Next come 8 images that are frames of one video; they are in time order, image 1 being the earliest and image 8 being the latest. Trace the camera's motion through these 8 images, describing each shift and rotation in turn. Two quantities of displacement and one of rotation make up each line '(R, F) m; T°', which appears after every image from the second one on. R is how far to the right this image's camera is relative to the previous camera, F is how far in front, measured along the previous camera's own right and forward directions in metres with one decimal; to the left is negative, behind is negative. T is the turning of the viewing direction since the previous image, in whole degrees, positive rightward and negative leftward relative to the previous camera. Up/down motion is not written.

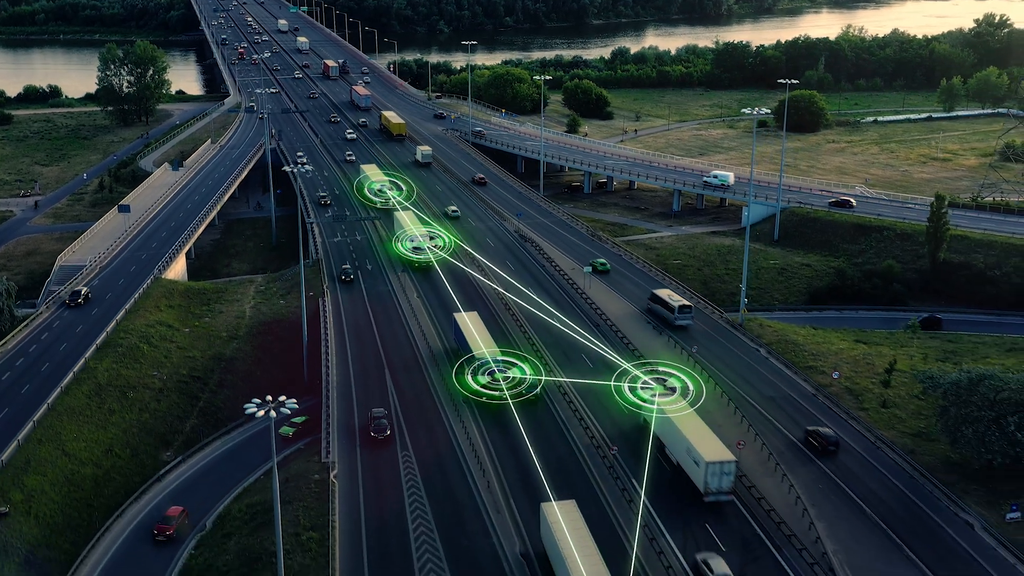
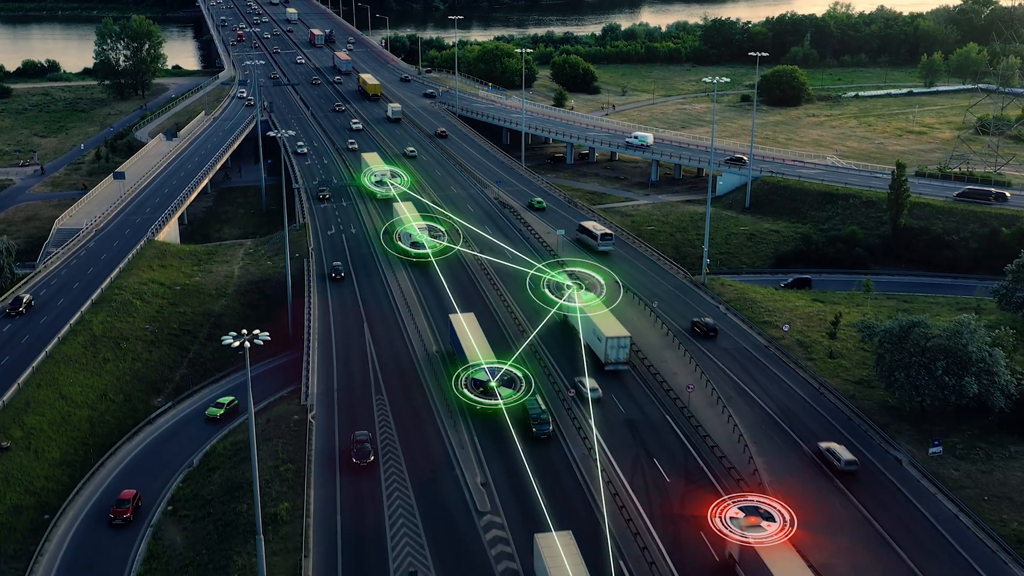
(+1.9, -4.4) m; 0°
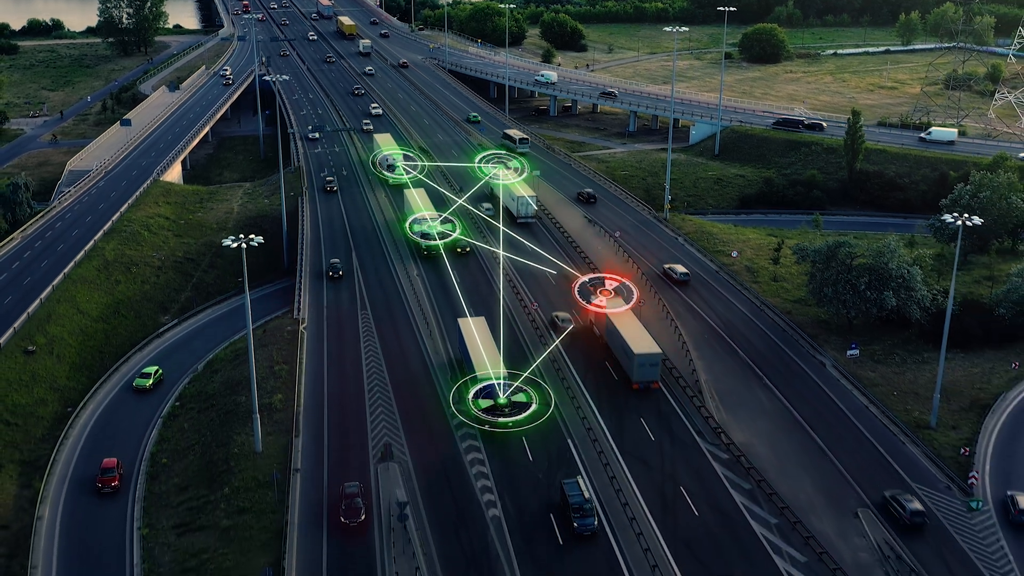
(+1.9, -7.5) m; 0°
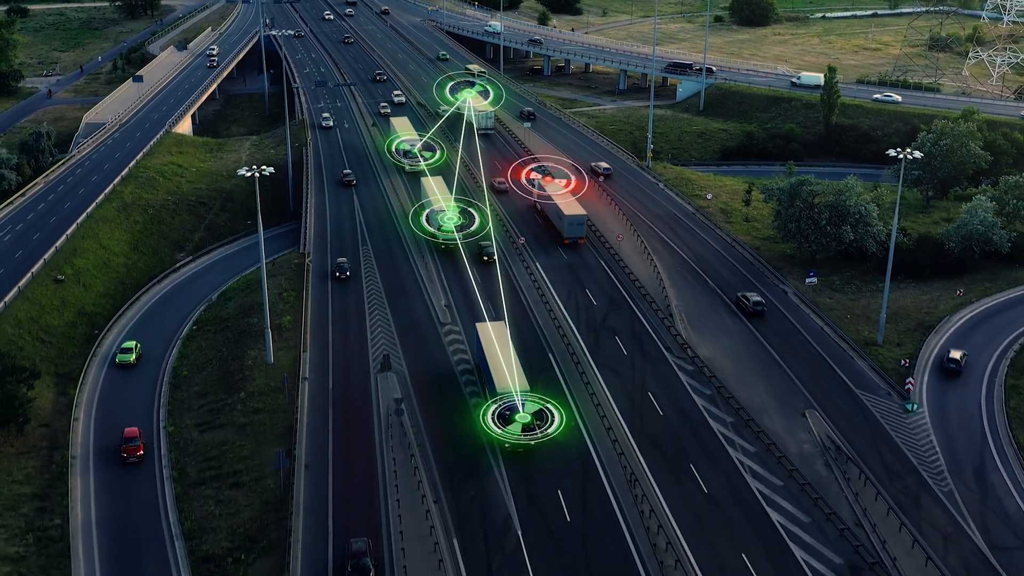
(+0.8, -6.2) m; 0°
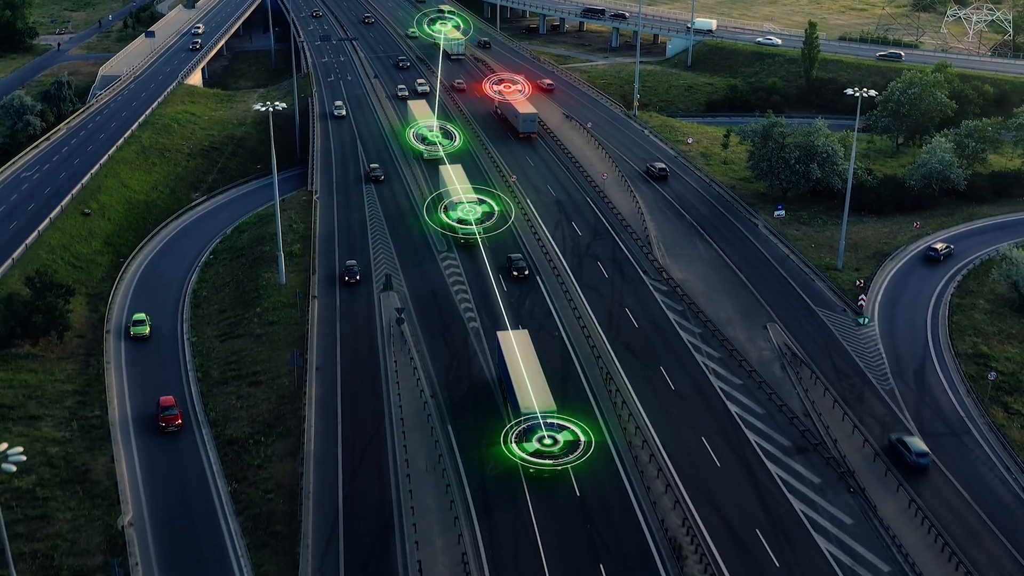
(+0.6, -6.2) m; 0°
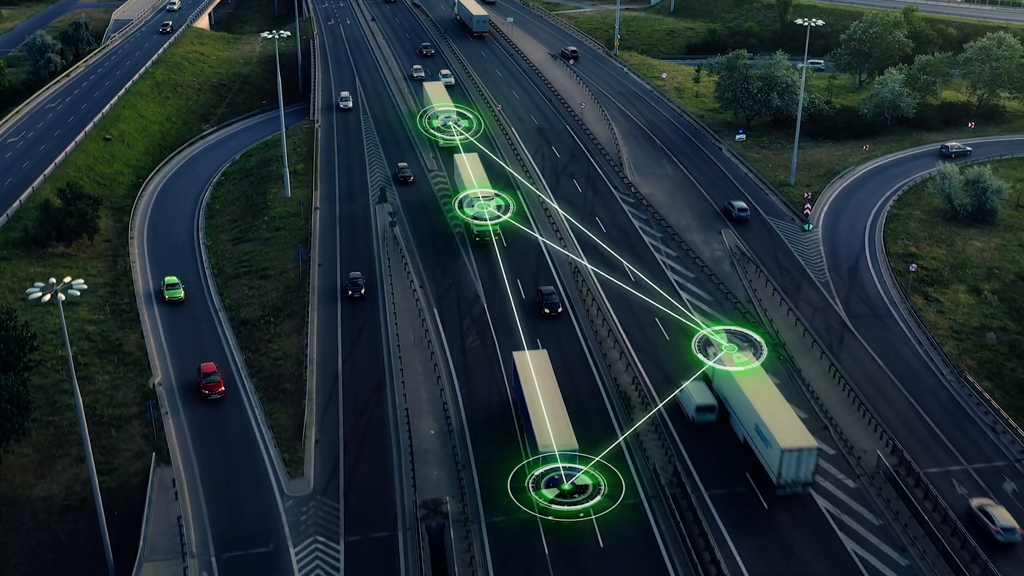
(+1.3, -7.7) m; 0°
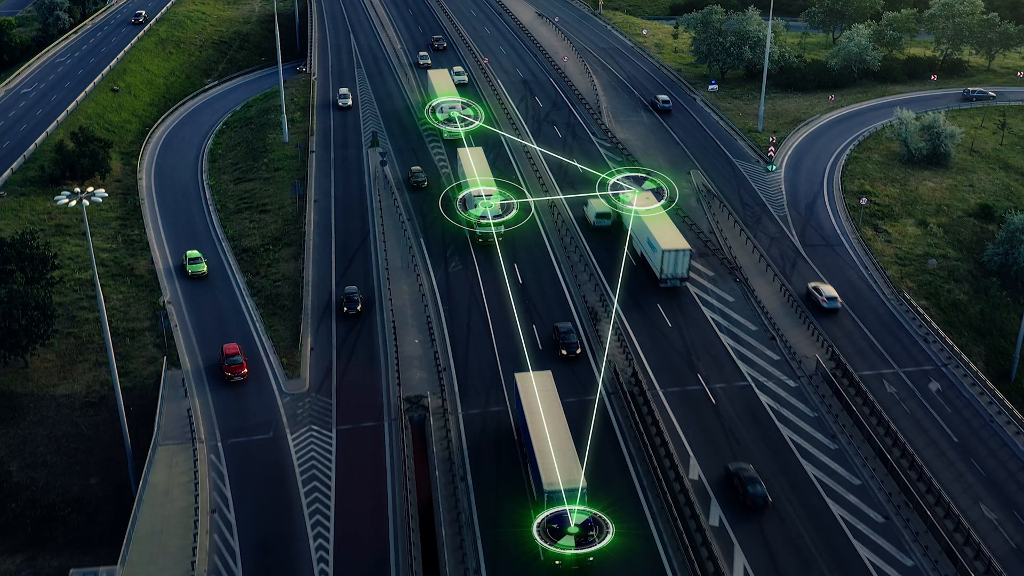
(+1.2, -5.3) m; 0°
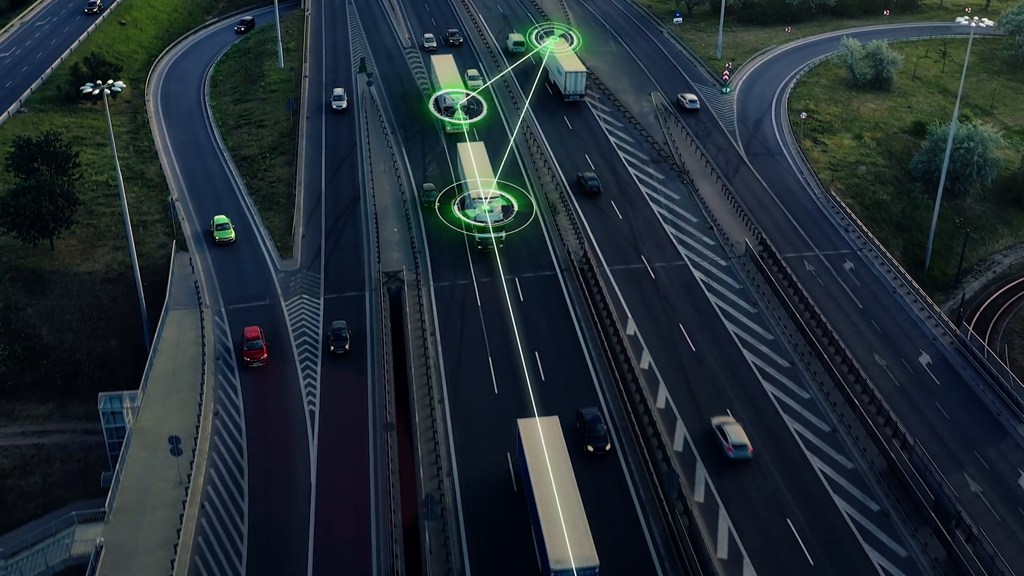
(+1.8, -7.6) m; 0°
